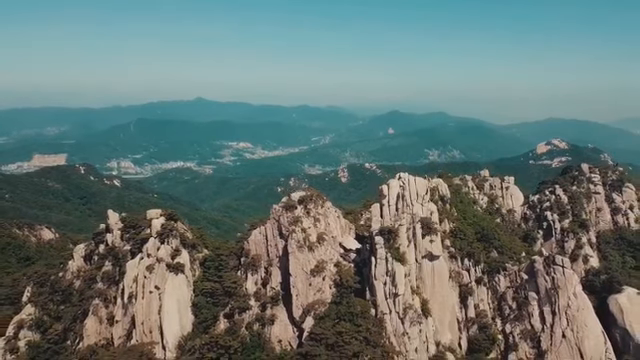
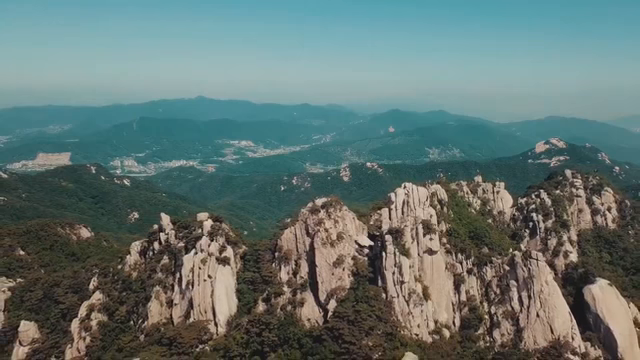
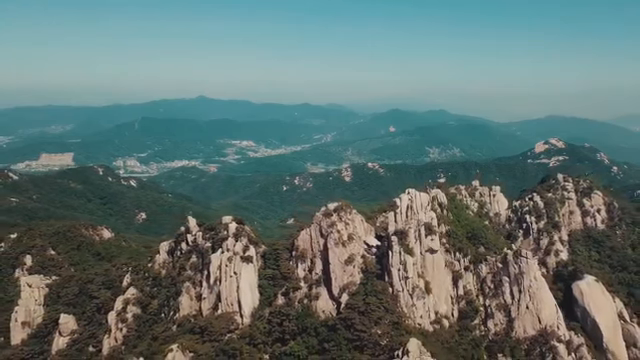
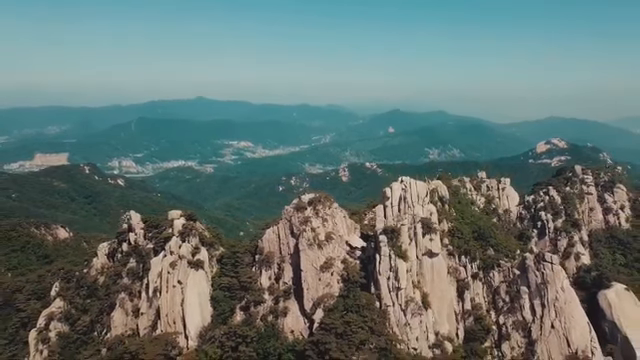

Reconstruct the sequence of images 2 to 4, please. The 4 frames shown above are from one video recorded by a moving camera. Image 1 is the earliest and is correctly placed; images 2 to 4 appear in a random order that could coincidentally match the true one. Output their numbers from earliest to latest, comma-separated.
4, 2, 3
